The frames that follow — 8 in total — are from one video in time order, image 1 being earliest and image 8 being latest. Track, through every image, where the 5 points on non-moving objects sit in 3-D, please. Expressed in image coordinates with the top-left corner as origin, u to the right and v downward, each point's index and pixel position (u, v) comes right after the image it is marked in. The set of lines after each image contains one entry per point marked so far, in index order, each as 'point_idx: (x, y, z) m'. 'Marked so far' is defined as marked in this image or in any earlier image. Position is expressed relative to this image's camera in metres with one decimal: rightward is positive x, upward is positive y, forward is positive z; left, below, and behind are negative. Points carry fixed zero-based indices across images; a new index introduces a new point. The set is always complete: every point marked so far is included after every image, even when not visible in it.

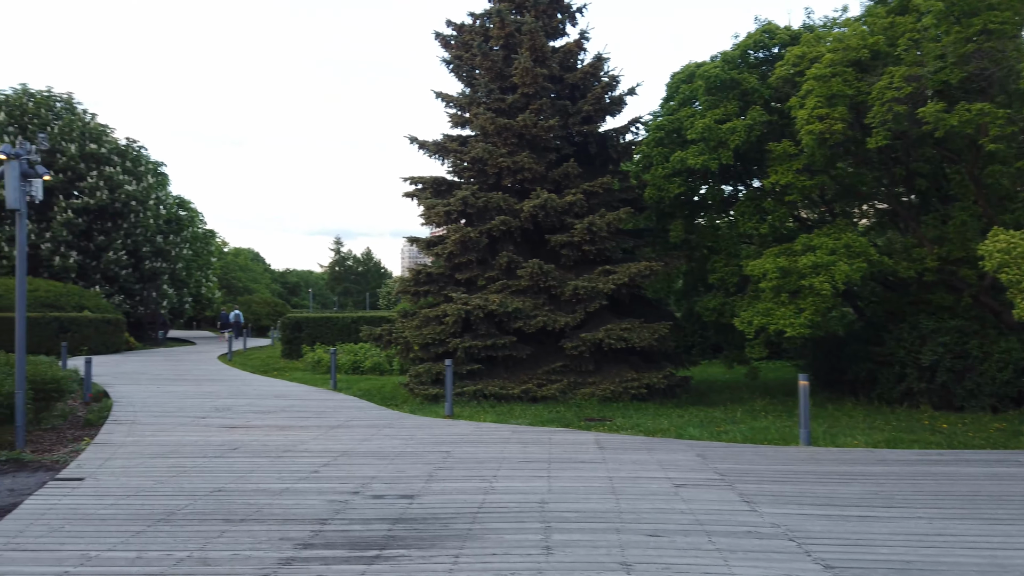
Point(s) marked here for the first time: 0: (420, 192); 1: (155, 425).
0: (-1.9, +1.9, +15.3) m
1: (-5.3, -2.0, +11.2) m
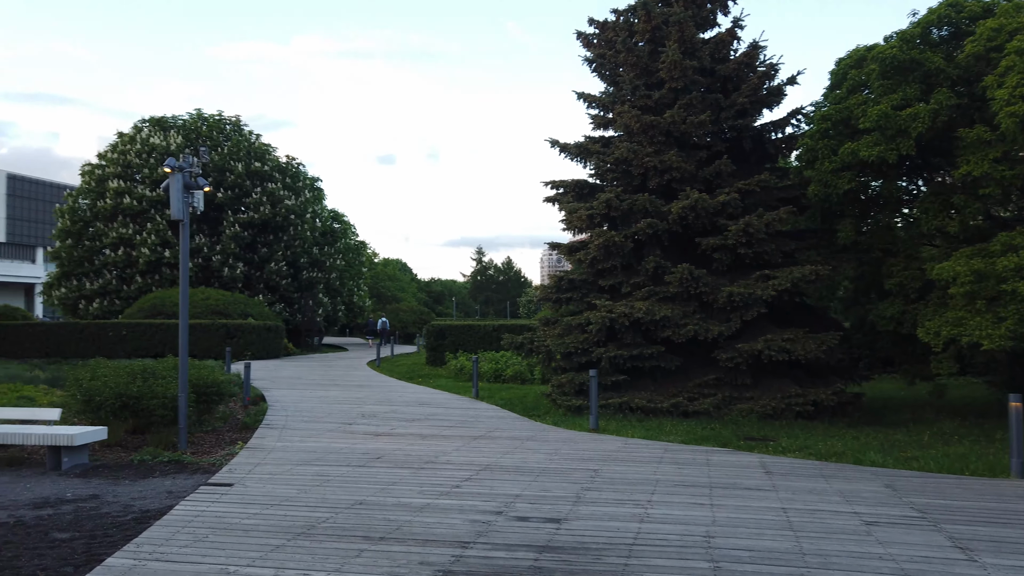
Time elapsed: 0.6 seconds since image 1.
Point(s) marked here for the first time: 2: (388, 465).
0: (+1.0, +1.8, +14.8) m
1: (-3.1, -2.1, +11.3) m
2: (-1.4, -2.0, +8.7) m
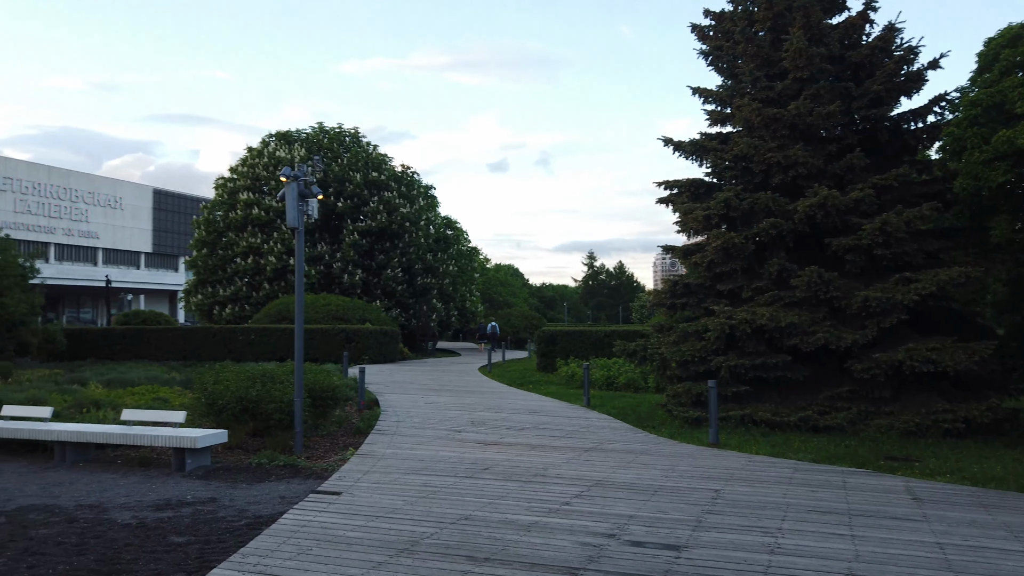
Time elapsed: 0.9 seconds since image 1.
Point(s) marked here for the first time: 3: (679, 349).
0: (+3.1, +1.7, +14.1) m
1: (-1.5, -2.2, +11.2) m
2: (-0.2, -2.1, +8.4) m
3: (+2.9, -1.1, +13.0) m
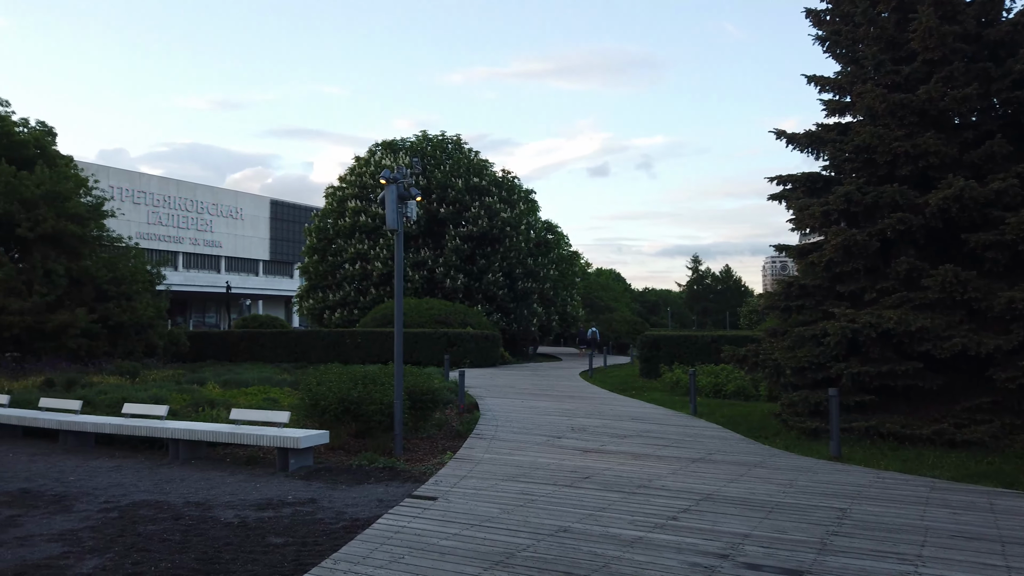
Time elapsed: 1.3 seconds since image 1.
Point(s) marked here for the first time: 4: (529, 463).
0: (+4.9, +1.7, +13.2) m
1: (0.0, -2.2, +10.9) m
2: (+0.9, -2.1, +8.0) m
3: (+4.6, -1.1, +12.1) m
4: (+0.2, -2.2, +9.3) m
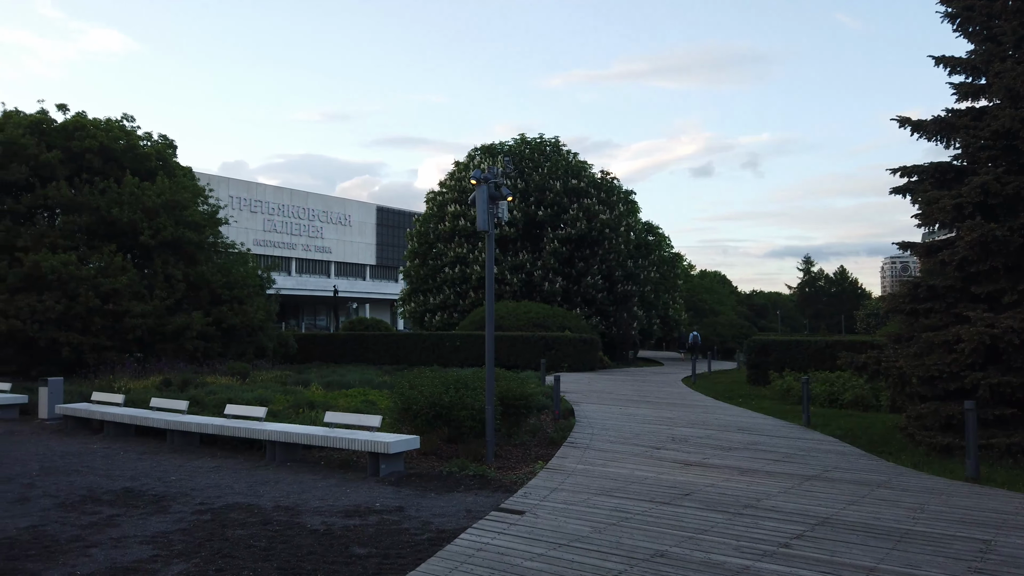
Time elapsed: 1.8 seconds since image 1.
0: (+6.4, +1.7, +12.0) m
1: (+1.3, -2.3, +10.4) m
2: (+1.8, -2.1, +7.4) m
3: (+6.0, -1.1, +11.0) m
4: (+1.3, -2.2, +8.8) m
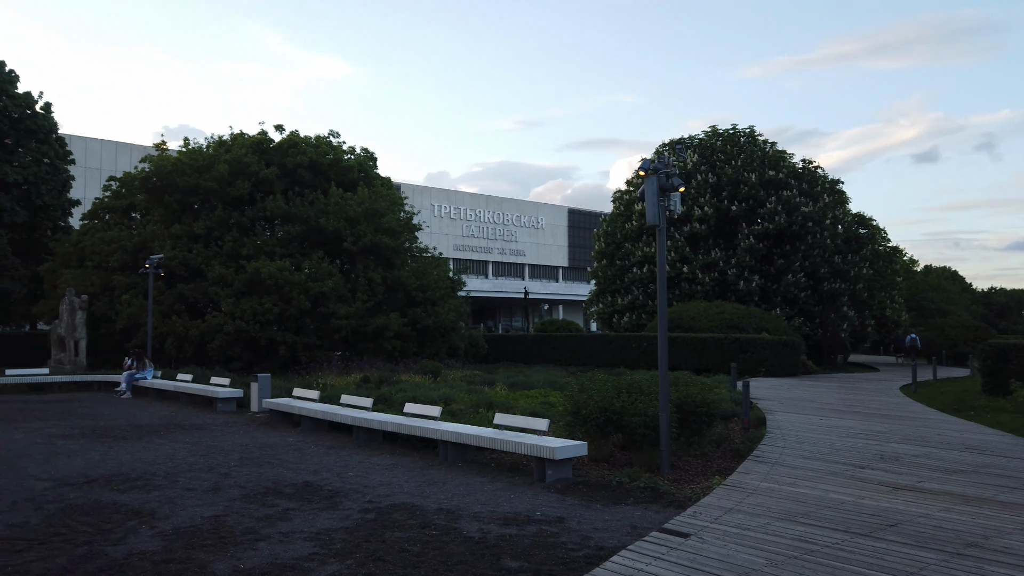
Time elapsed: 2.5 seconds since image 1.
0: (+8.8, +1.8, +9.6) m
1: (+3.5, -2.2, +9.3) m
2: (+3.2, -2.1, +6.2) m
3: (+8.2, -1.0, +8.7) m
4: (+3.1, -2.1, +7.7) m
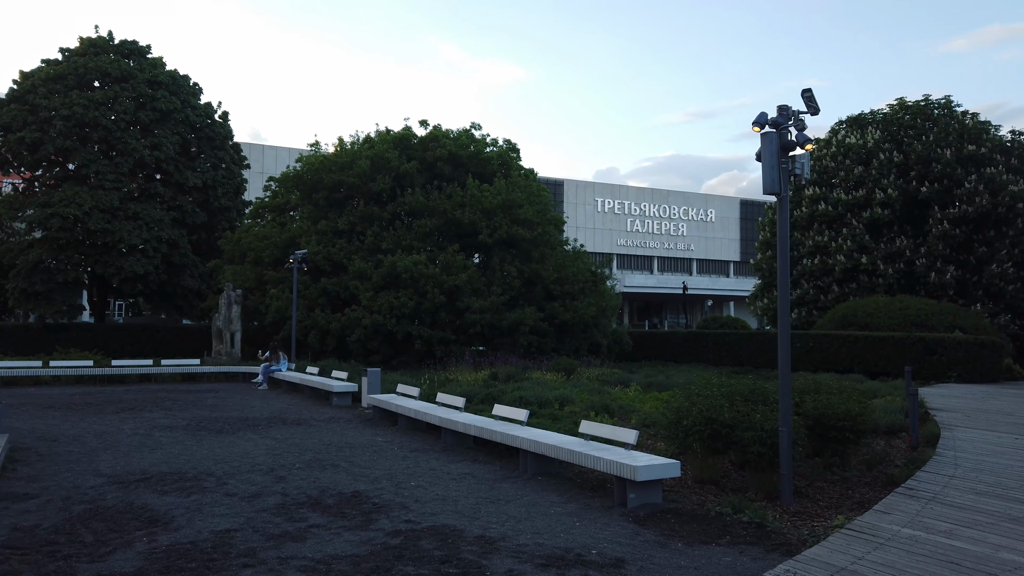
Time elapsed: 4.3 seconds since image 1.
0: (+9.4, +2.0, +6.0) m
1: (+4.2, -2.0, +6.9) m
2: (+3.2, -1.9, +4.0) m
3: (+8.6, -0.8, +5.3) m
4: (+3.4, -2.0, +5.5) m
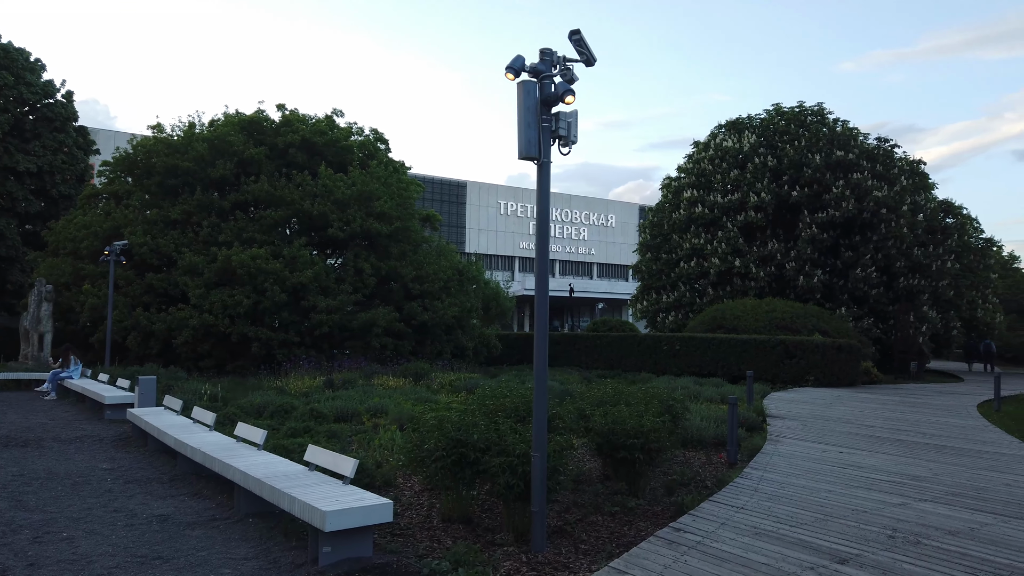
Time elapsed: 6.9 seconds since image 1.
0: (+6.9, +2.0, +5.2) m
1: (+1.6, -2.0, +5.4) m
2: (+1.0, -1.8, +2.4) m
3: (+6.2, -0.8, +4.3) m
4: (+1.0, -1.9, +3.9) m
